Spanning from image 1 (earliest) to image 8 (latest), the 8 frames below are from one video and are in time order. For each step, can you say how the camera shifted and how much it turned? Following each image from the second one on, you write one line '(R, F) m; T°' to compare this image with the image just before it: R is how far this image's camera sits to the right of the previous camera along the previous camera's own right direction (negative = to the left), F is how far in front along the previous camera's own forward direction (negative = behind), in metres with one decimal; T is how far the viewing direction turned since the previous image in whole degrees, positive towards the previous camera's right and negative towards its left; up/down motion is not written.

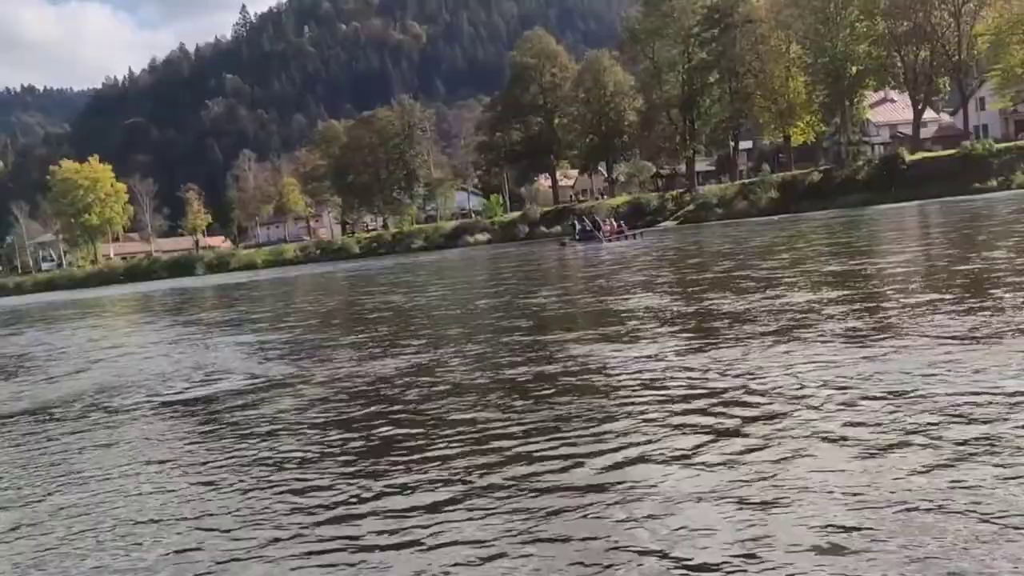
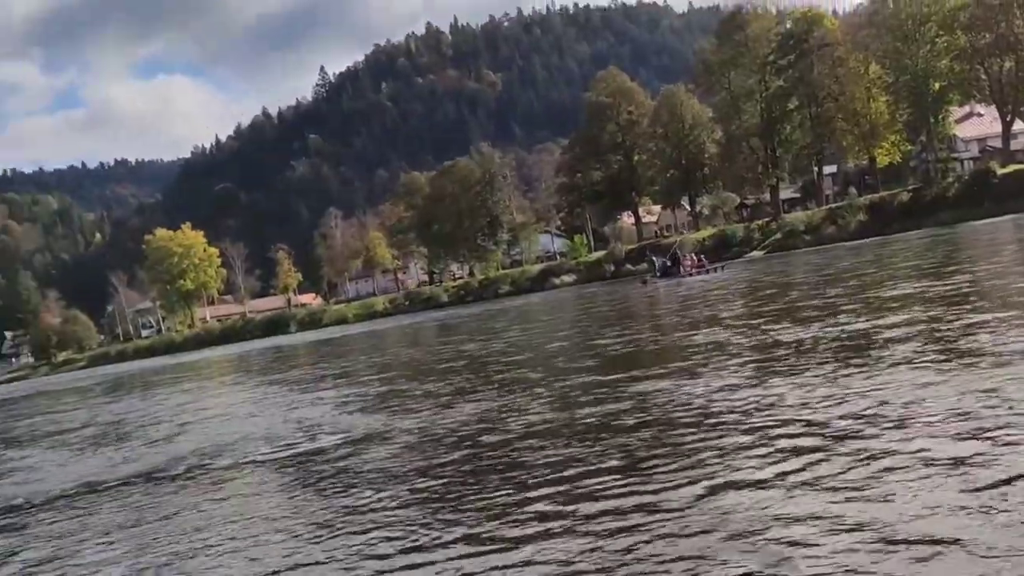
(+0.3, -0.6) m; -4°
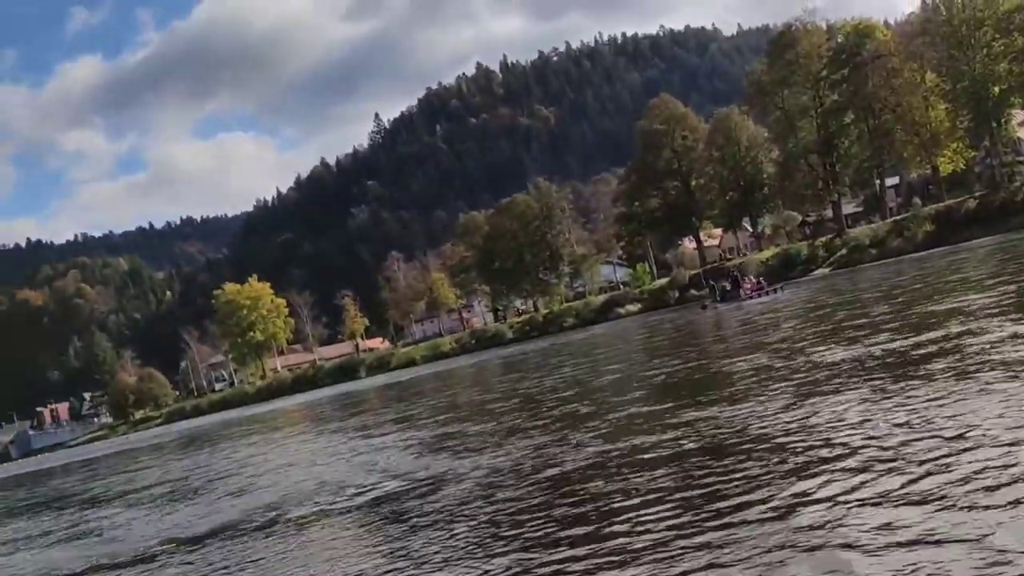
(+0.3, -0.6) m; -3°
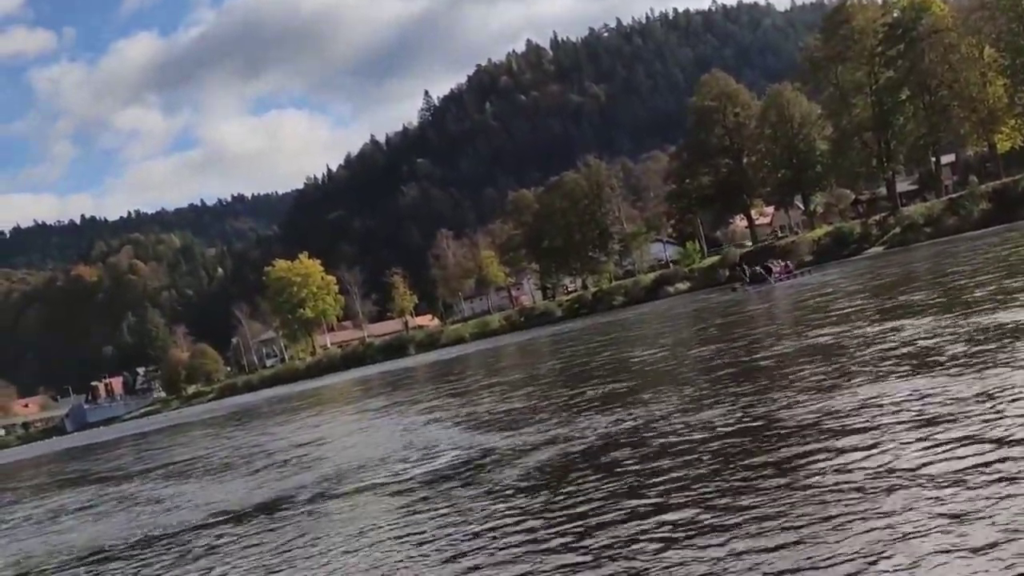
(0.0, +0.3) m; -2°
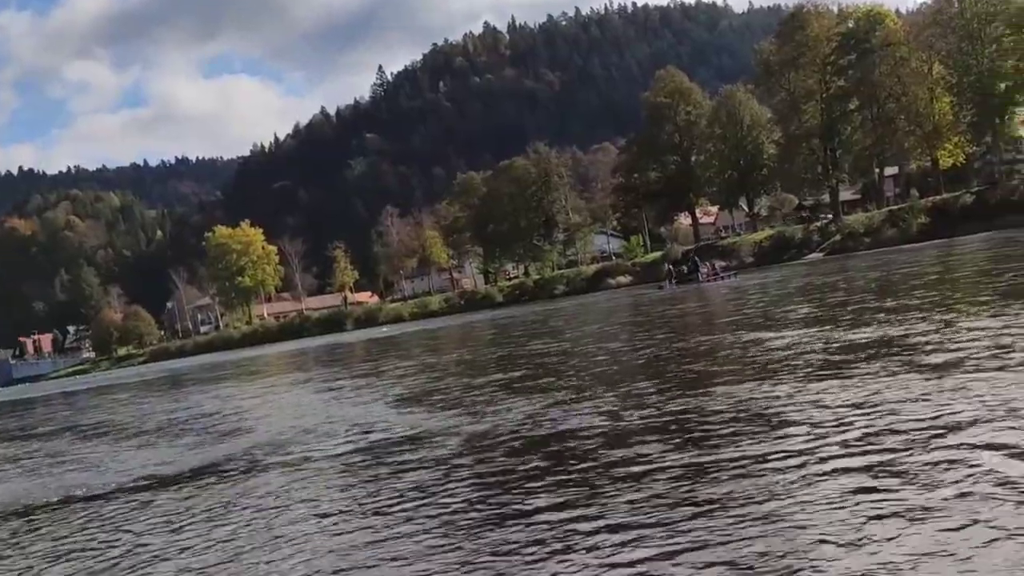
(-0.2, +0.4) m; +3°
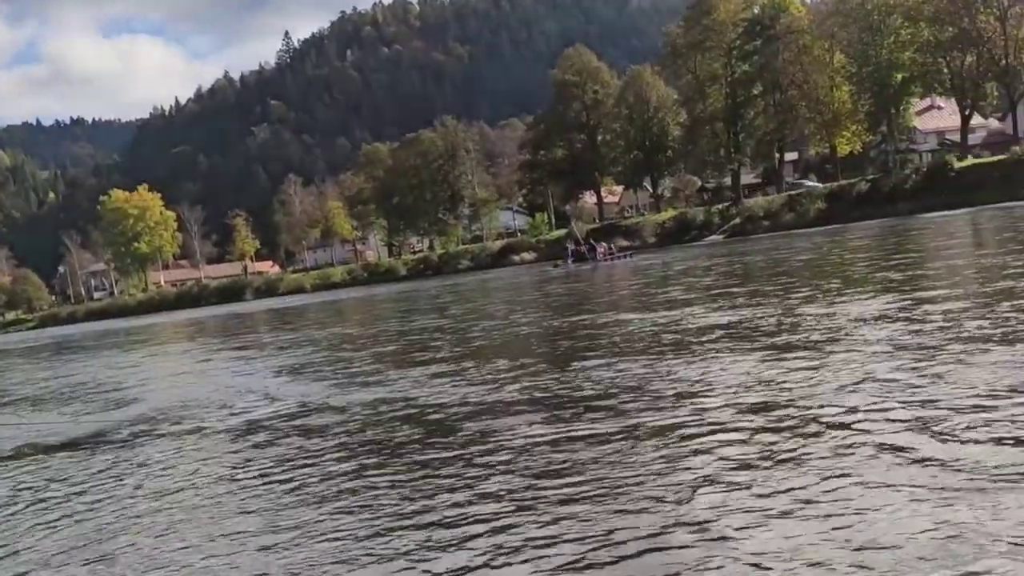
(-0.2, +0.7) m; +5°
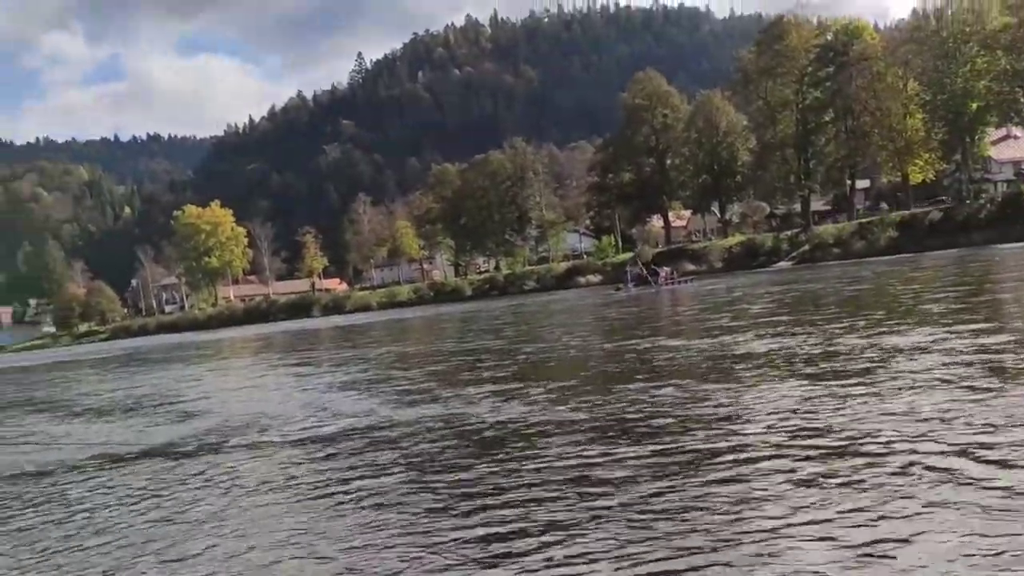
(-0.1, +0.1) m; -3°
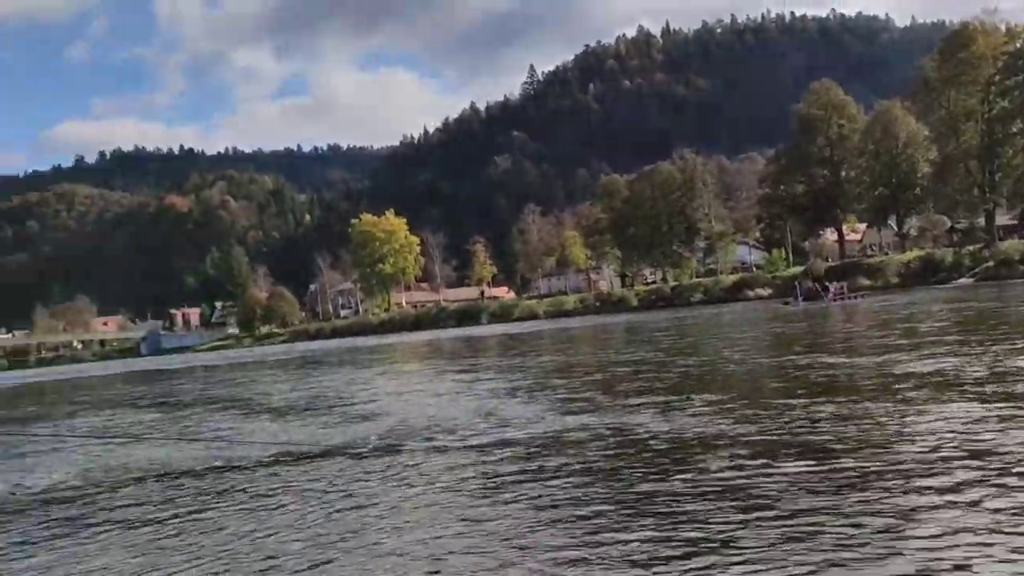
(+0.4, -1.2) m; -8°
